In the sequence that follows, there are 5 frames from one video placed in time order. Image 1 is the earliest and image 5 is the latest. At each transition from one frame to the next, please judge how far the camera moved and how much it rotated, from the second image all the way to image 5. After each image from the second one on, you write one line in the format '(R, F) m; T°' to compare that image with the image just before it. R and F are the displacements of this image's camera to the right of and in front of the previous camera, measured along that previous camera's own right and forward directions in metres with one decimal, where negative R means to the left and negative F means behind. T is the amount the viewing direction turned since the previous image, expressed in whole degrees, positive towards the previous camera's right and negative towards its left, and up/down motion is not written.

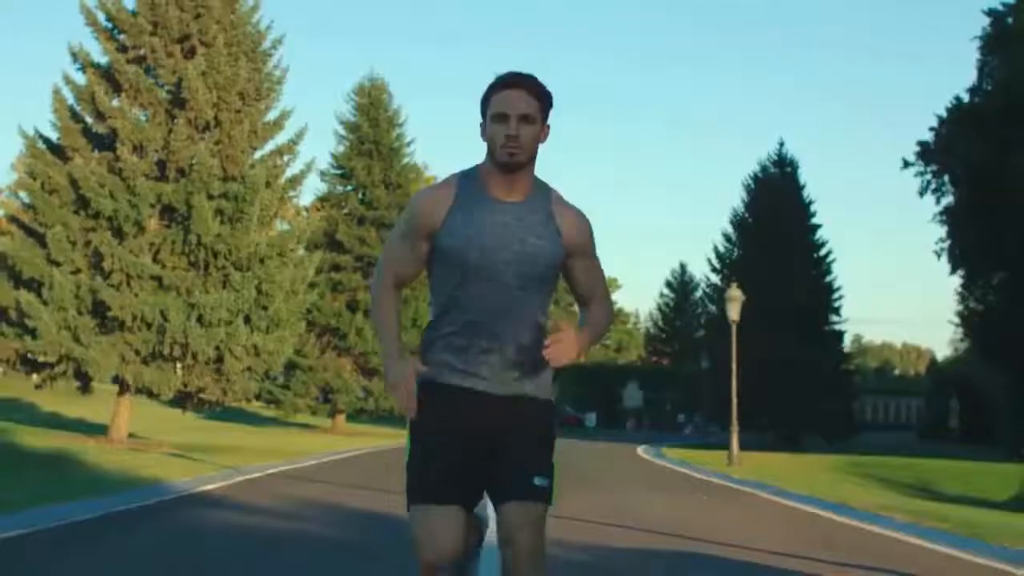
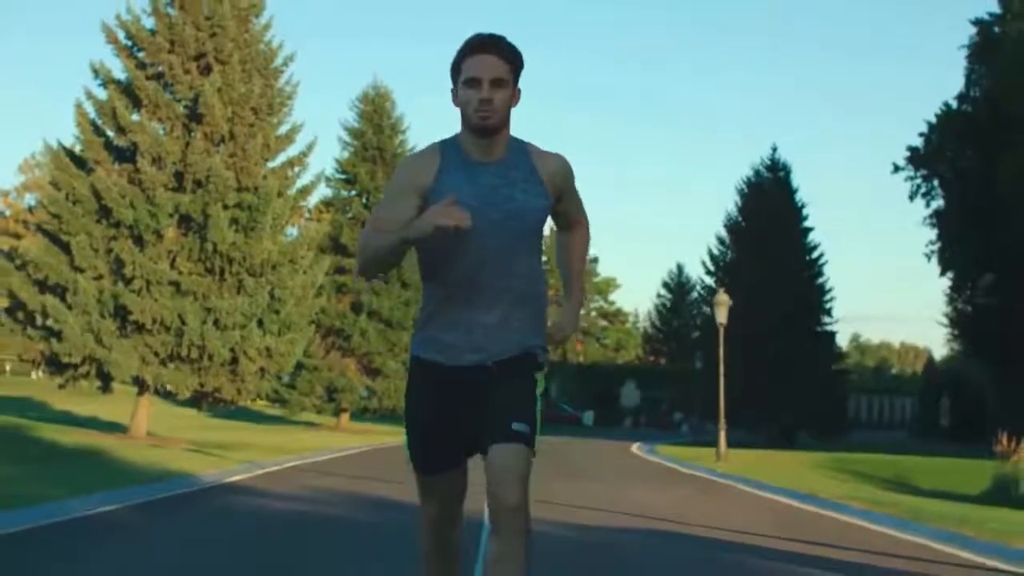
(0.0, -1.2) m; 0°
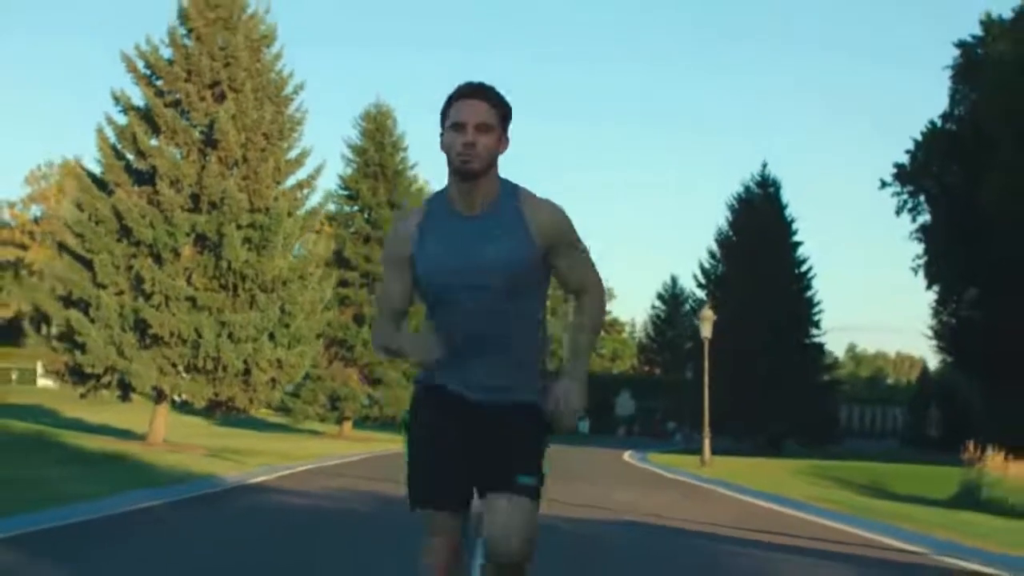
(0.0, -1.5) m; 0°
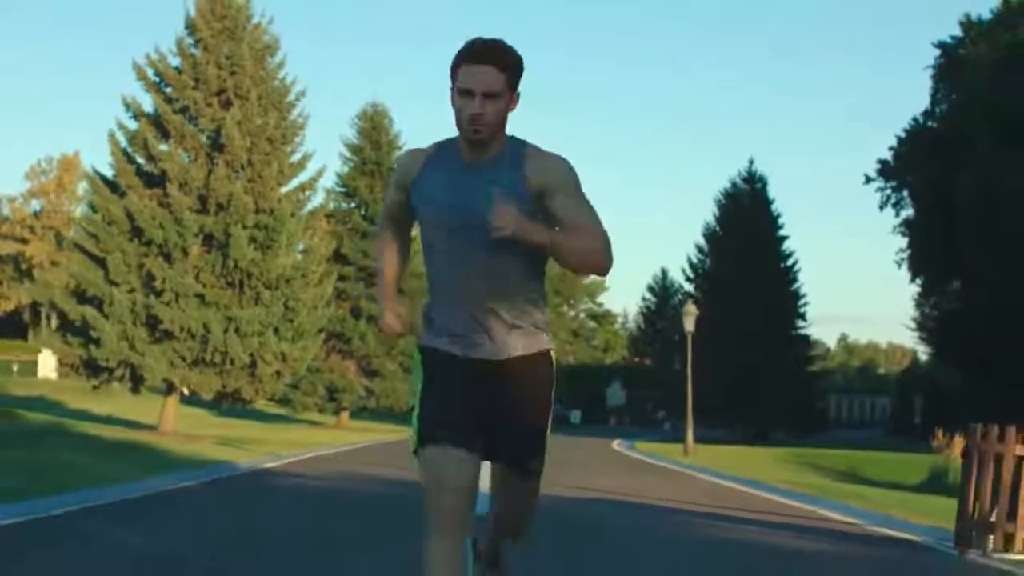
(0.0, -1.3) m; 0°
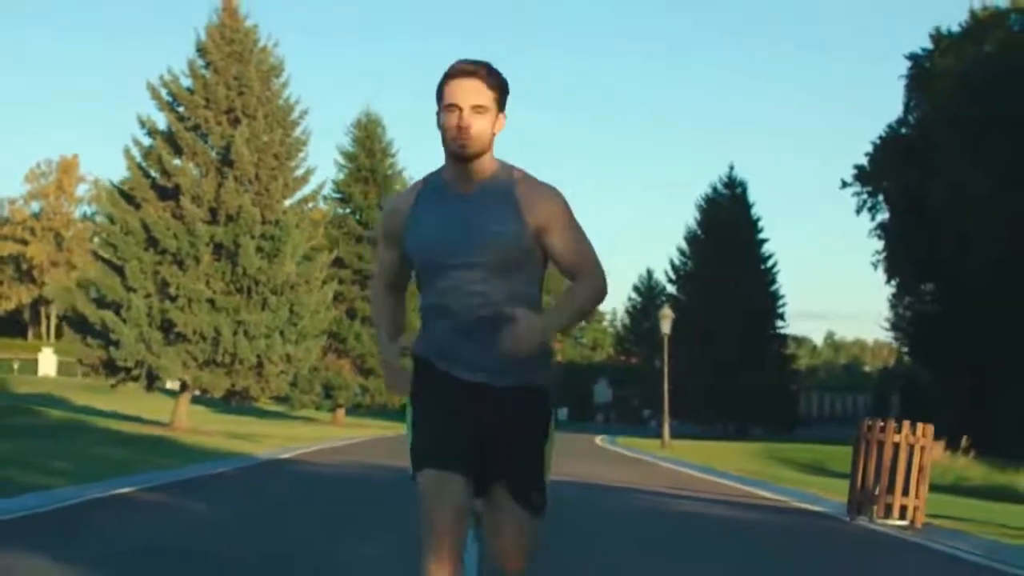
(0.0, -2.0) m; 0°
